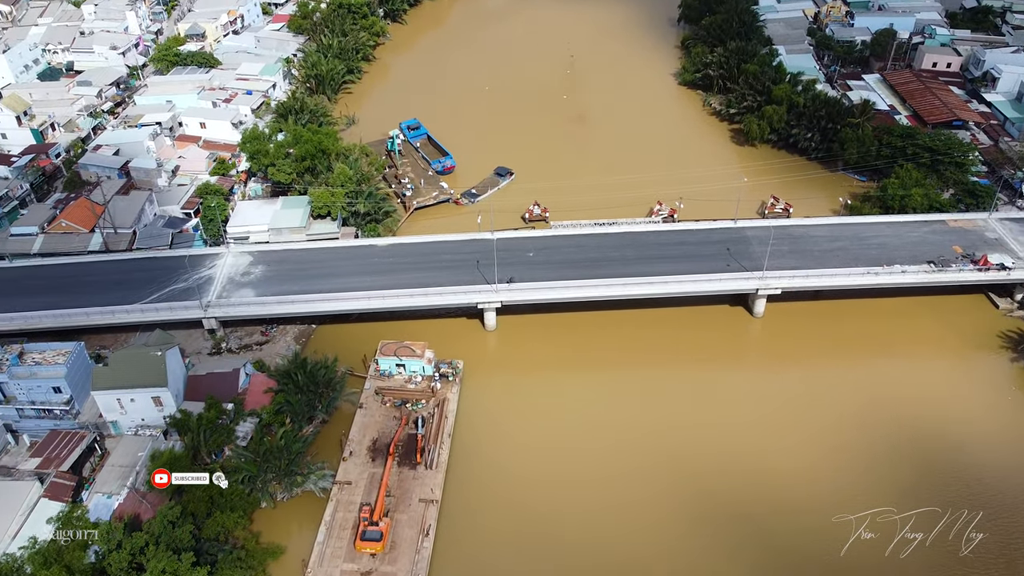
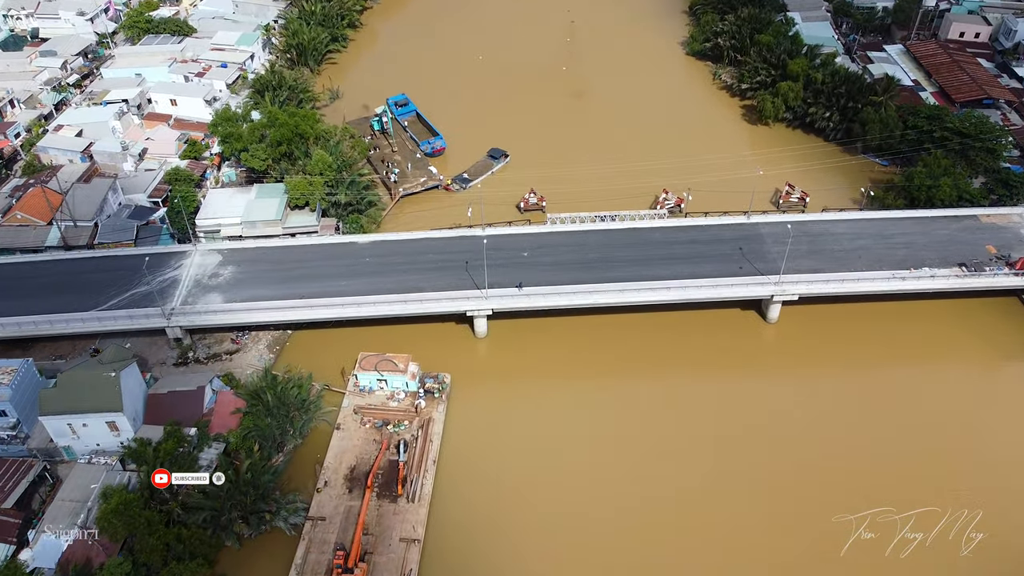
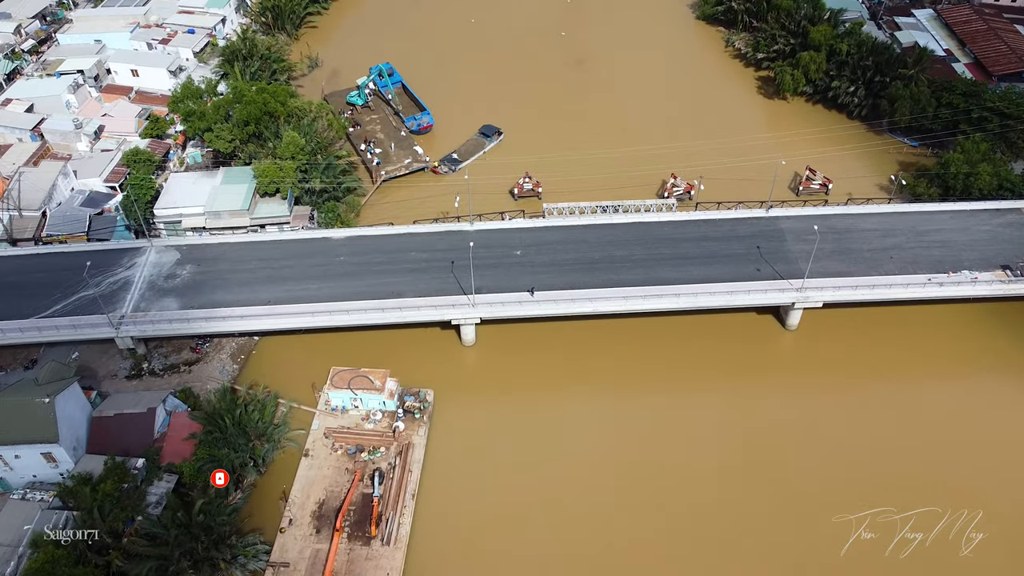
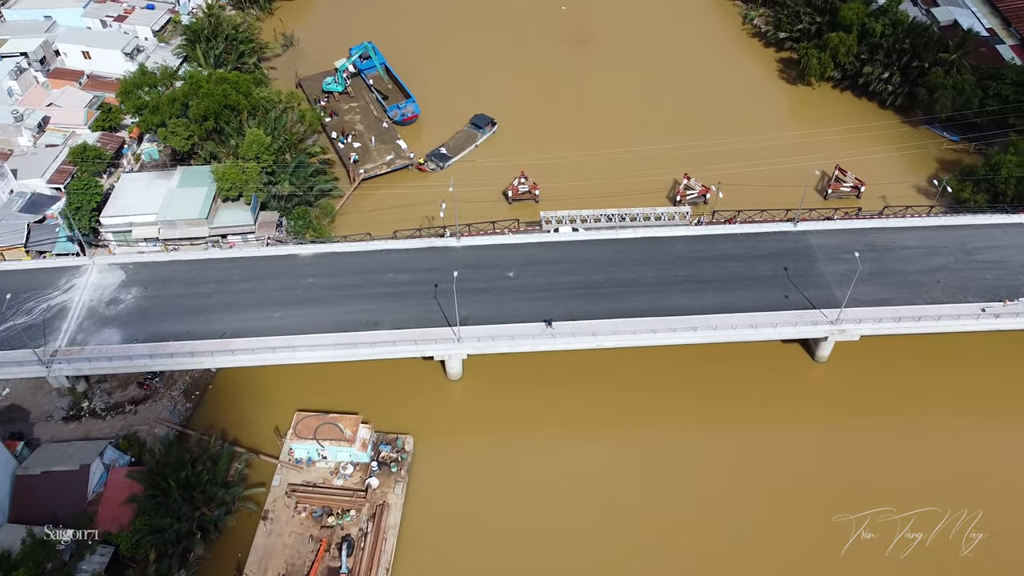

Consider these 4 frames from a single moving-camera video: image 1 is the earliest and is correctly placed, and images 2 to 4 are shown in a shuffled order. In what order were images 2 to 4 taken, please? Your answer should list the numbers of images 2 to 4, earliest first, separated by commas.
2, 3, 4
